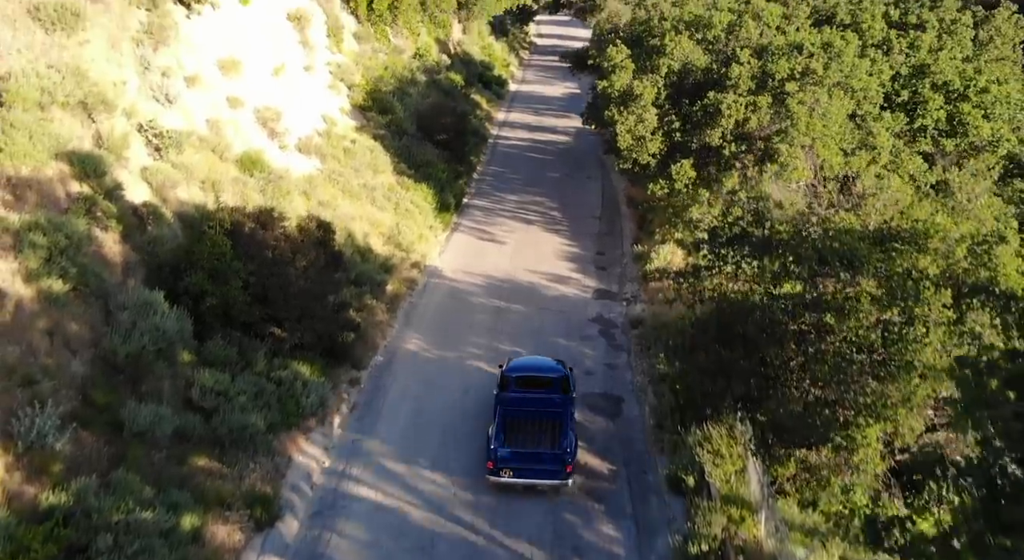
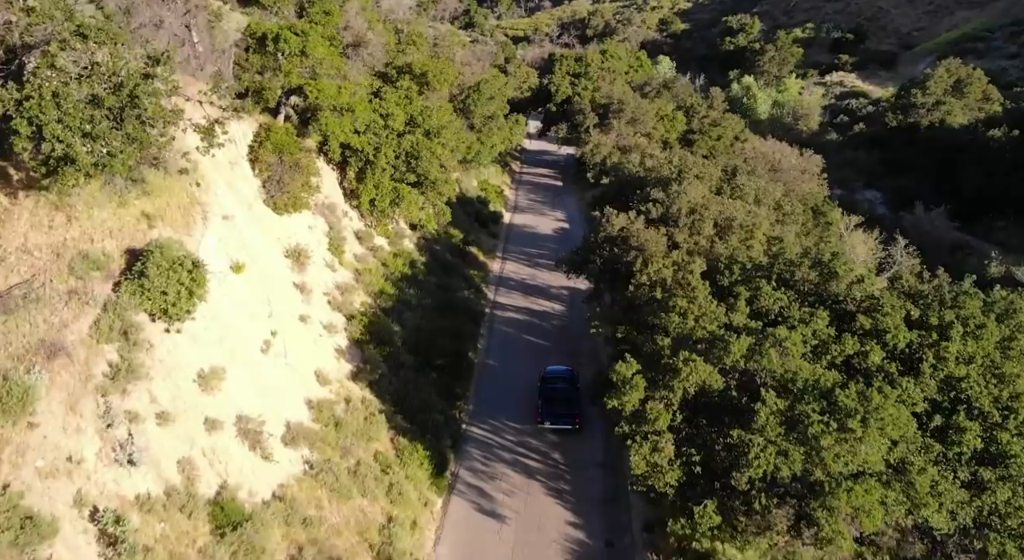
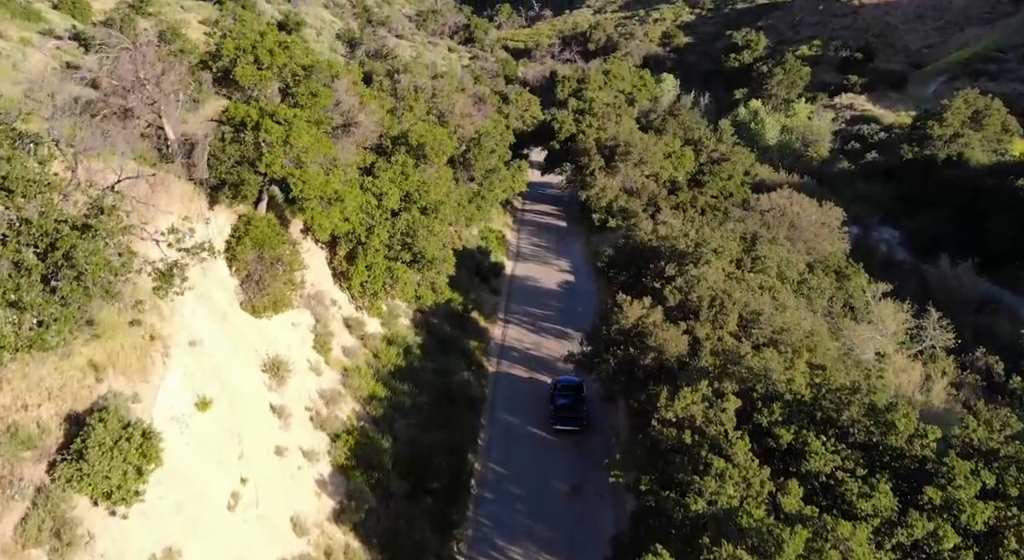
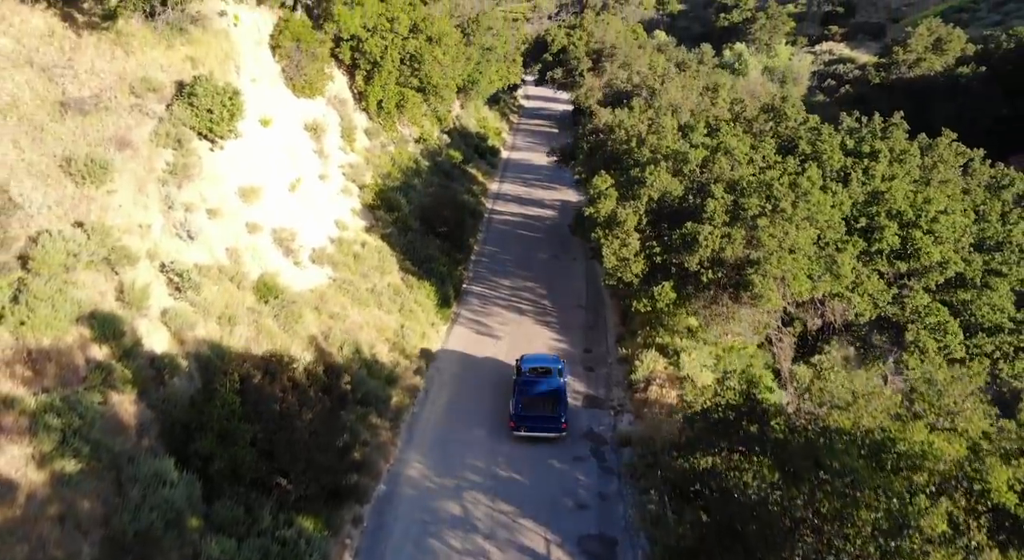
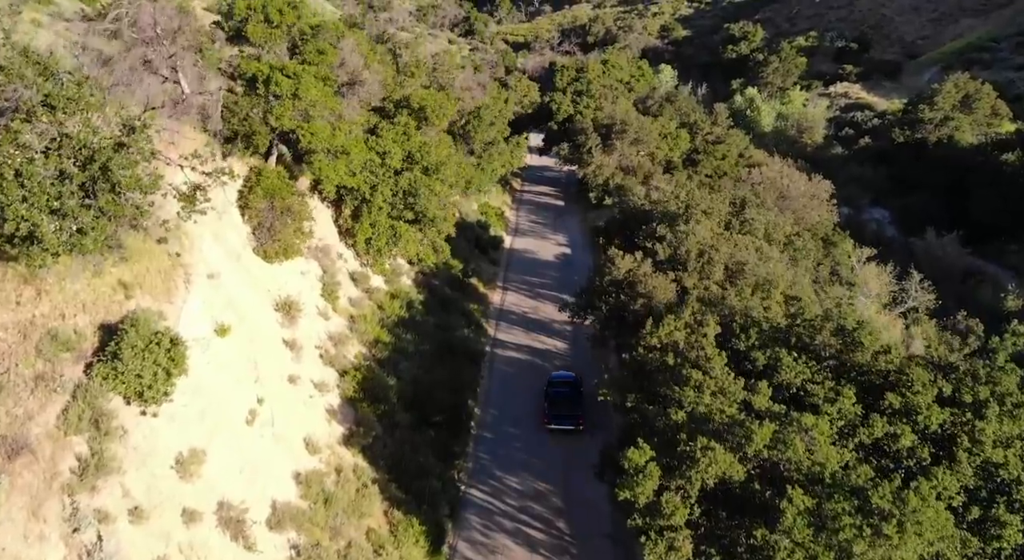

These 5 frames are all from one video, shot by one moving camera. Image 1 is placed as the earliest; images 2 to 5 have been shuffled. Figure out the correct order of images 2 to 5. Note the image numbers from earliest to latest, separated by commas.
4, 2, 5, 3
